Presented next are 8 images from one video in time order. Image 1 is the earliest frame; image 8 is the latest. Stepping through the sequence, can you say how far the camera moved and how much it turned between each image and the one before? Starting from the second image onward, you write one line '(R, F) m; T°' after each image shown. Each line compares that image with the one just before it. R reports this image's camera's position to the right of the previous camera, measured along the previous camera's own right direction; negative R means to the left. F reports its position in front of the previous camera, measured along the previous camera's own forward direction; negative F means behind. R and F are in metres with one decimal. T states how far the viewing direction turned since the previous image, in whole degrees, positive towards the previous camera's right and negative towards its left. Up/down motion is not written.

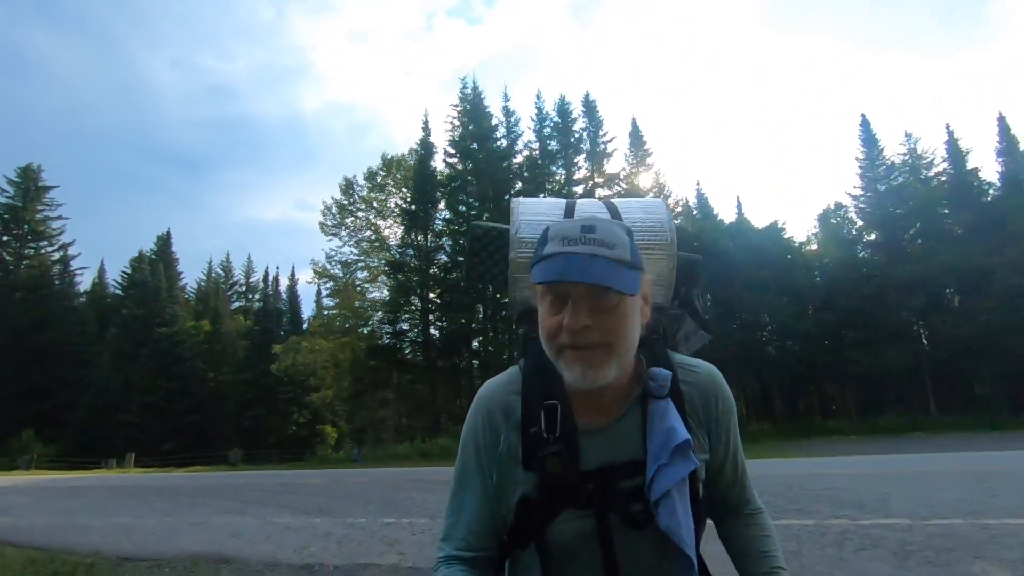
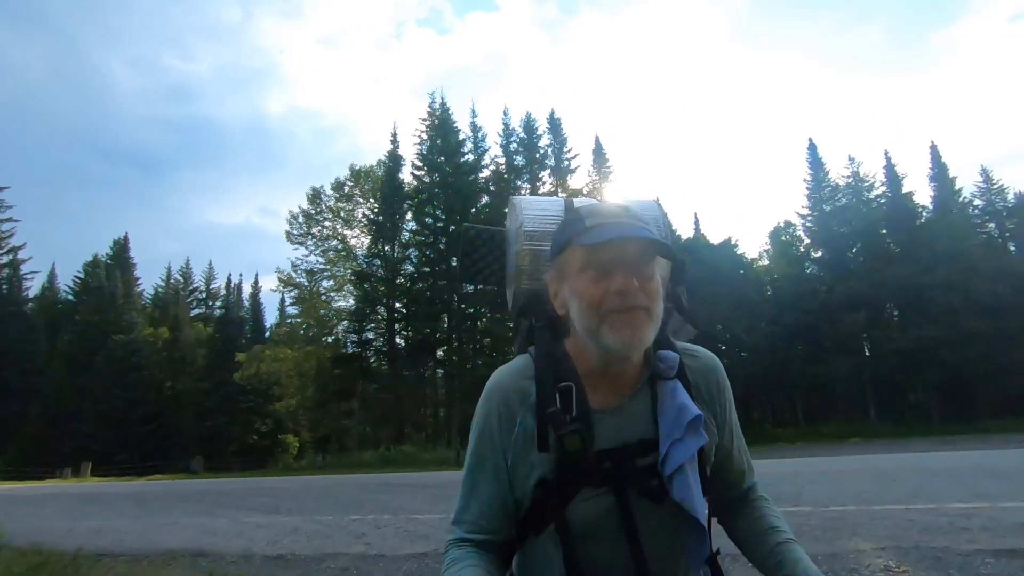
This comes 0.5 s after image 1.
(+0.1, -0.8) m; +3°
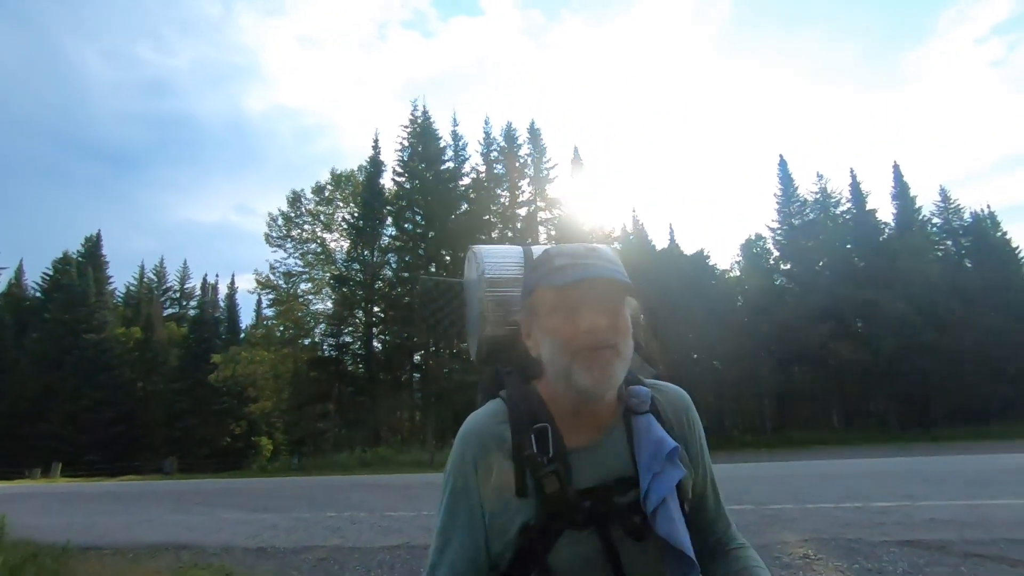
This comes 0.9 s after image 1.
(+0.1, -0.6) m; +2°
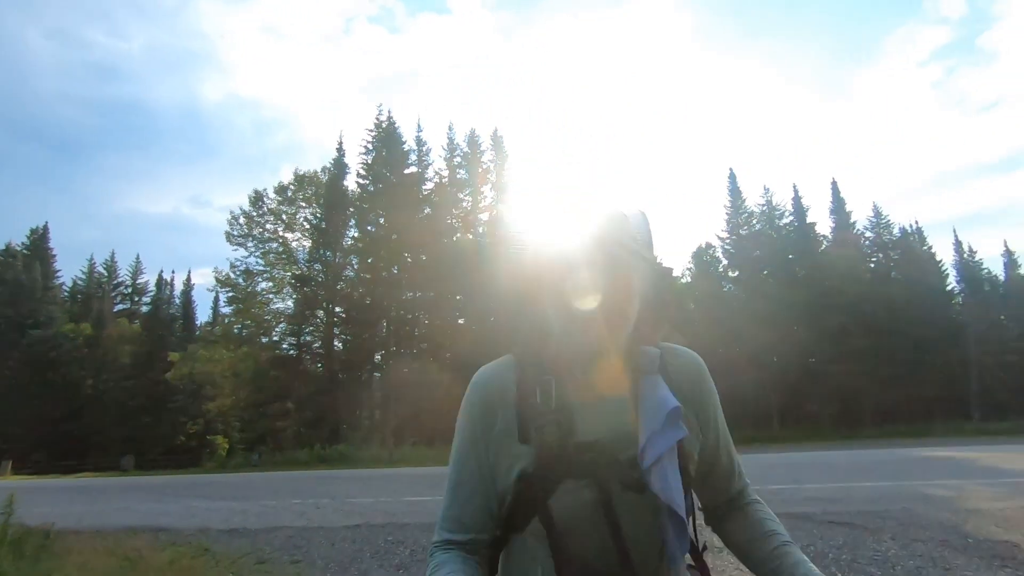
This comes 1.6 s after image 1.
(+0.1, -1.1) m; +3°
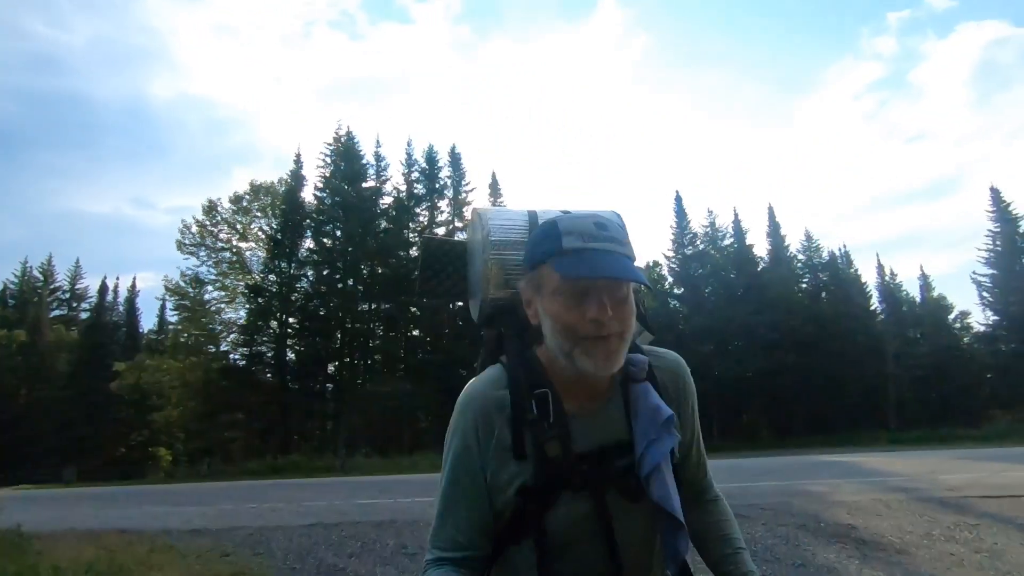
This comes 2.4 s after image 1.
(+0.1, -1.0) m; +4°
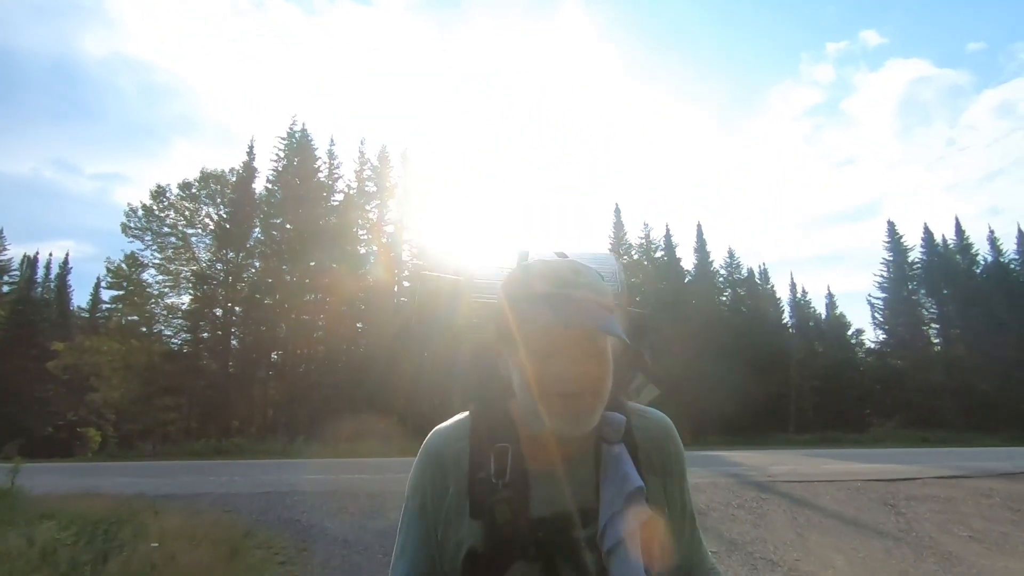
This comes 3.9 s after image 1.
(+0.2, -2.0) m; +4°
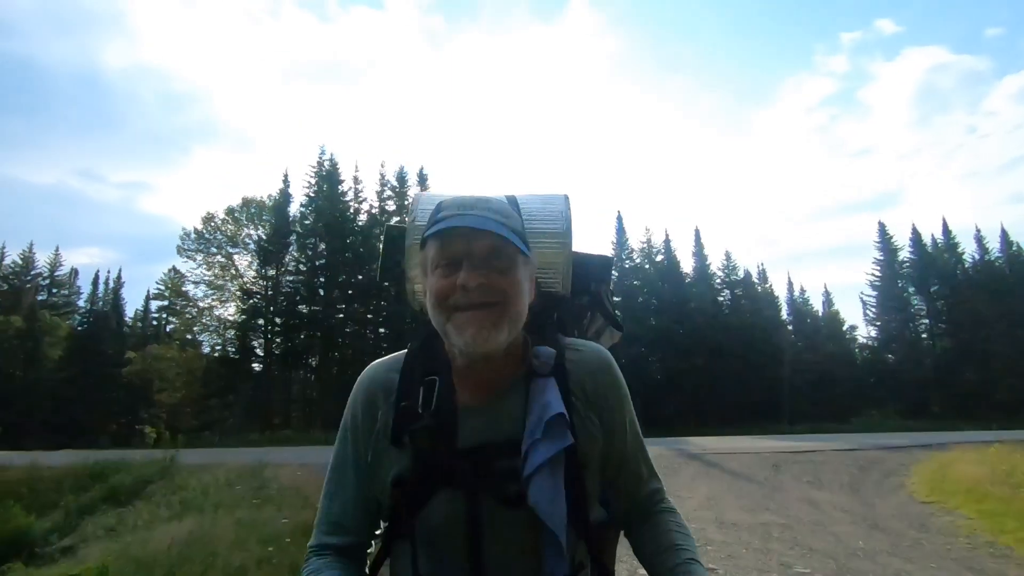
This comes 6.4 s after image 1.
(+0.6, -3.2) m; -2°
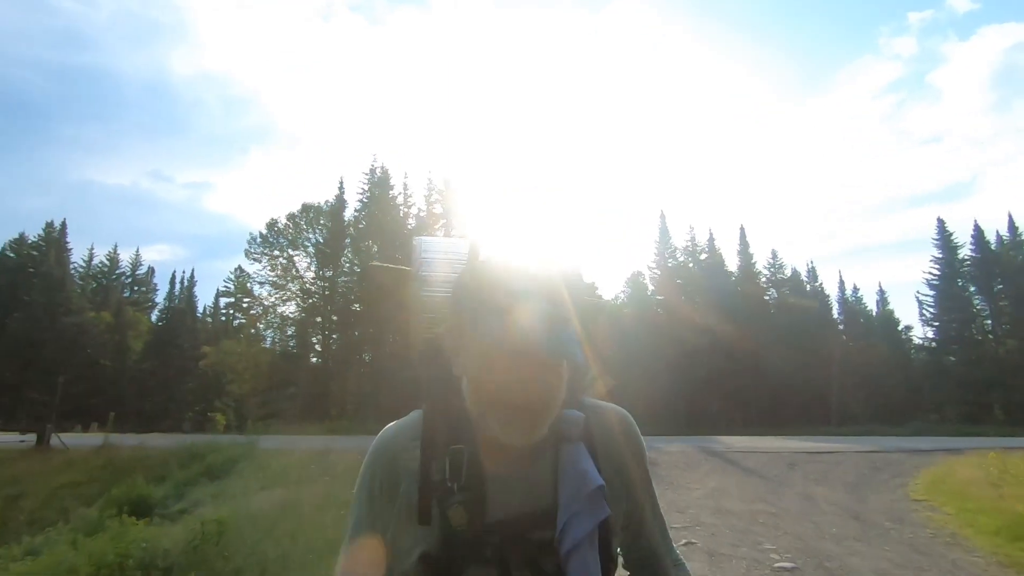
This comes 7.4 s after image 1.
(+0.4, -0.9) m; -4°
